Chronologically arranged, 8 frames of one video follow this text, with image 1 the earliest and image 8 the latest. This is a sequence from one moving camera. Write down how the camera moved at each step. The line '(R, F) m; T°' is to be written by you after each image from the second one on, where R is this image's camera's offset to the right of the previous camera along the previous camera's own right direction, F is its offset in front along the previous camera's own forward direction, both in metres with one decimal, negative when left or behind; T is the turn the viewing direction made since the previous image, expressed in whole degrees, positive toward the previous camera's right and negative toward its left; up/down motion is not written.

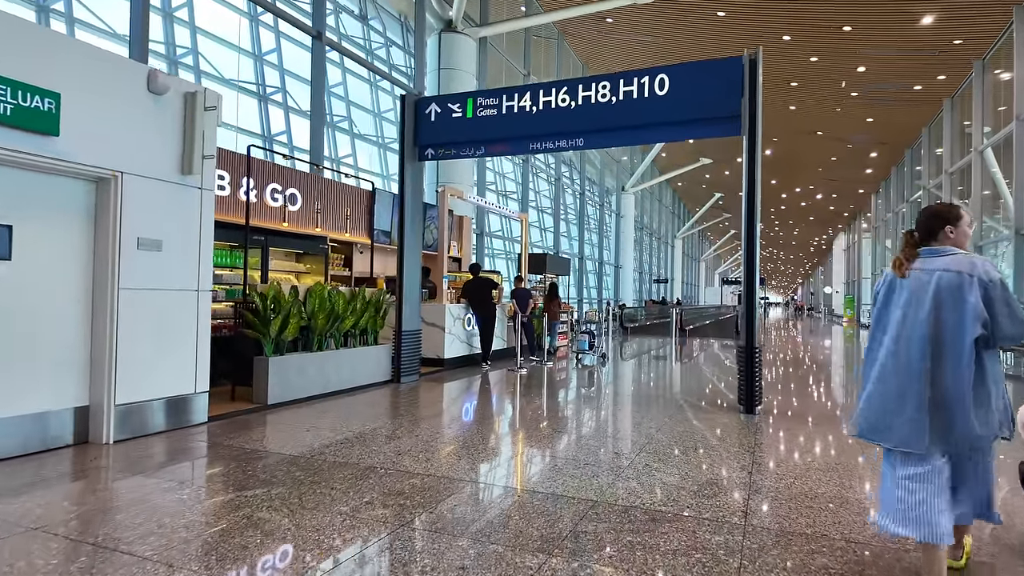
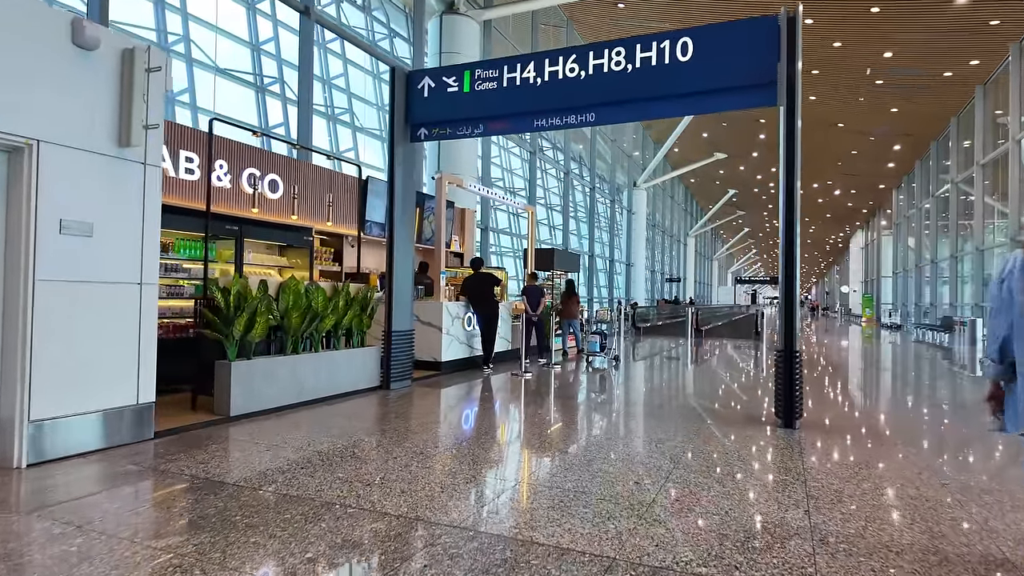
(+0.1, +0.7) m; -1°
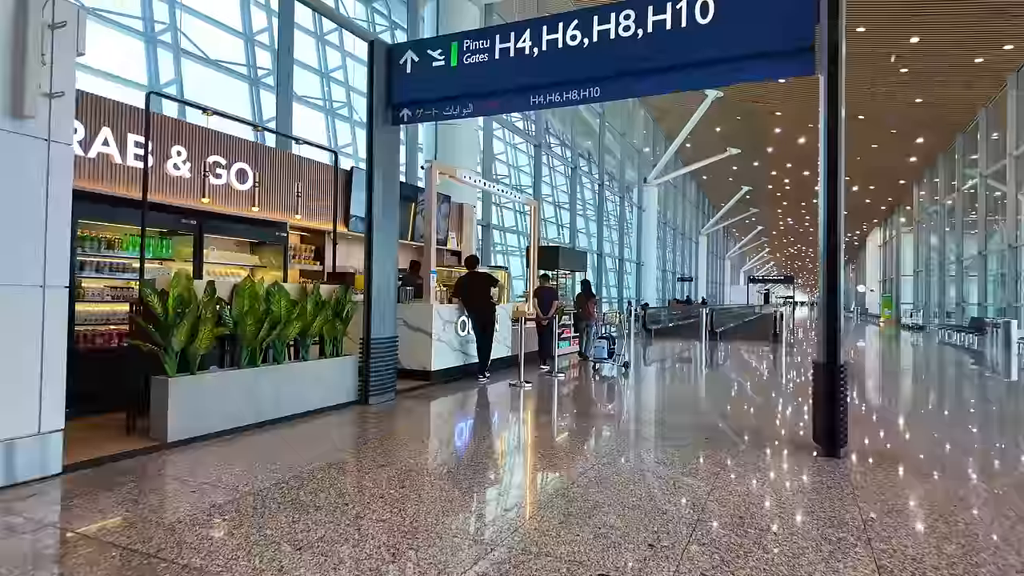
(+0.1, +0.7) m; -1°
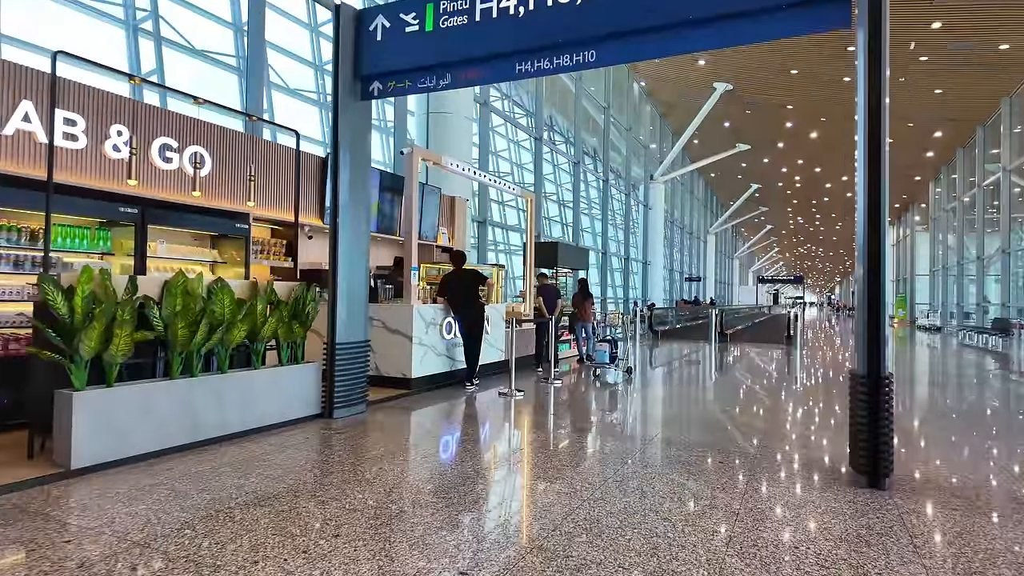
(+0.2, +0.7) m; -1°
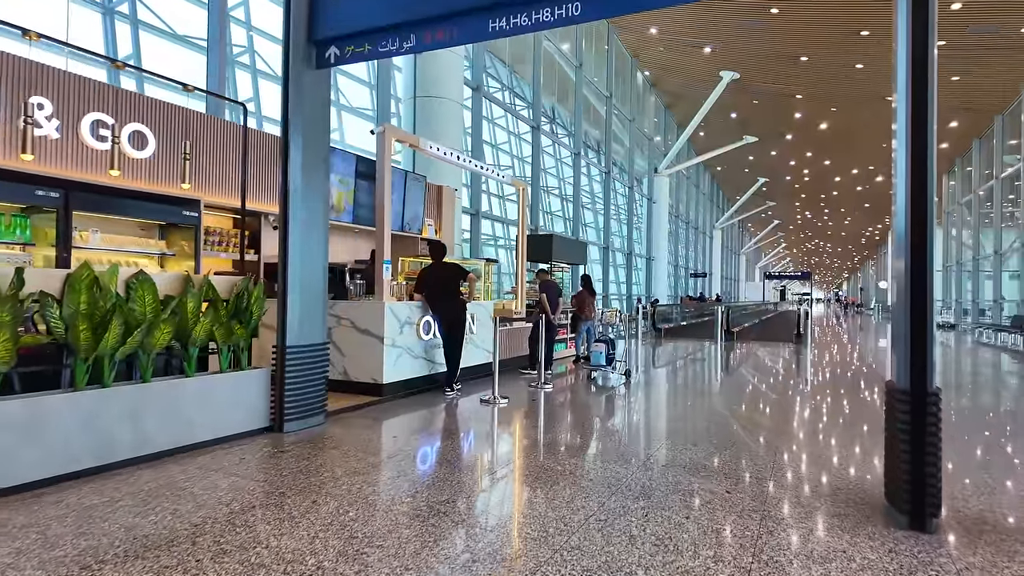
(+0.2, +0.6) m; -1°
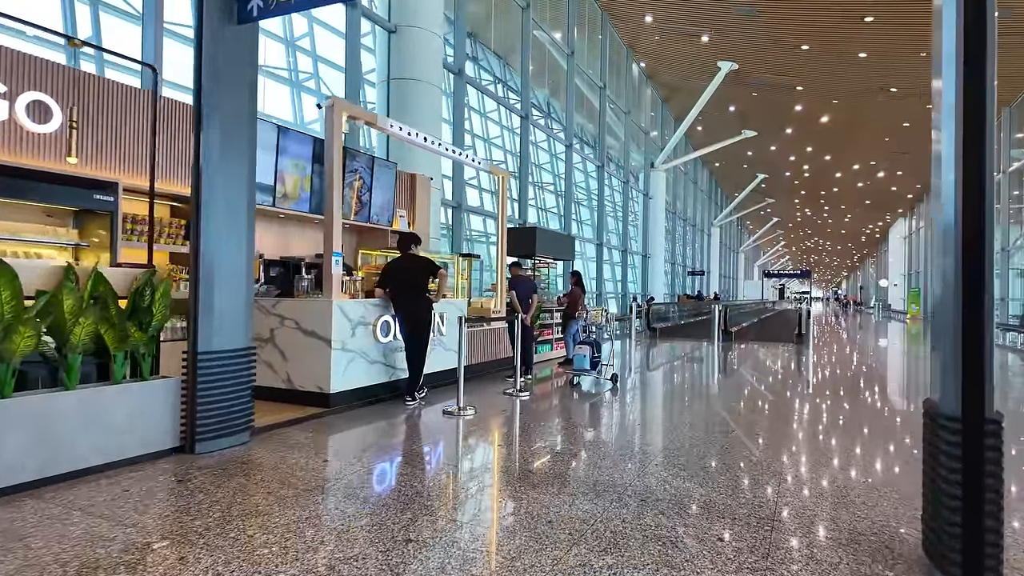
(+0.3, +0.6) m; 0°
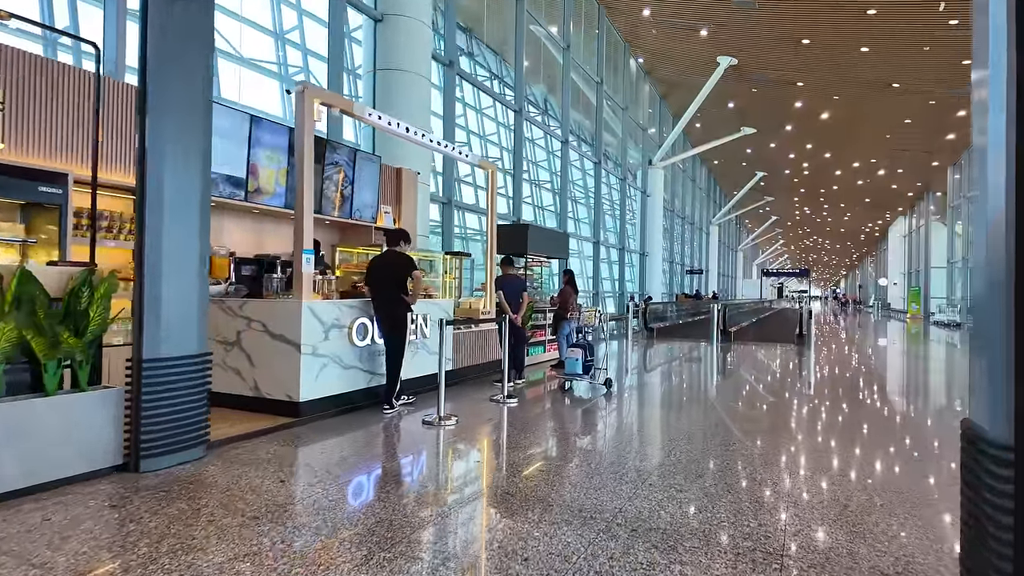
(+0.1, +0.3) m; 0°
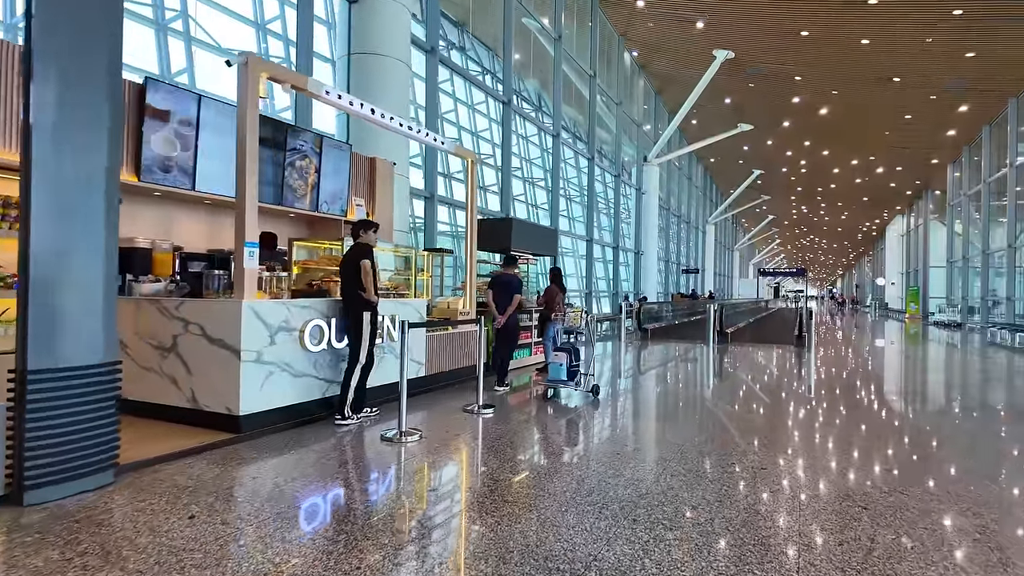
(+0.2, +0.5) m; 0°
